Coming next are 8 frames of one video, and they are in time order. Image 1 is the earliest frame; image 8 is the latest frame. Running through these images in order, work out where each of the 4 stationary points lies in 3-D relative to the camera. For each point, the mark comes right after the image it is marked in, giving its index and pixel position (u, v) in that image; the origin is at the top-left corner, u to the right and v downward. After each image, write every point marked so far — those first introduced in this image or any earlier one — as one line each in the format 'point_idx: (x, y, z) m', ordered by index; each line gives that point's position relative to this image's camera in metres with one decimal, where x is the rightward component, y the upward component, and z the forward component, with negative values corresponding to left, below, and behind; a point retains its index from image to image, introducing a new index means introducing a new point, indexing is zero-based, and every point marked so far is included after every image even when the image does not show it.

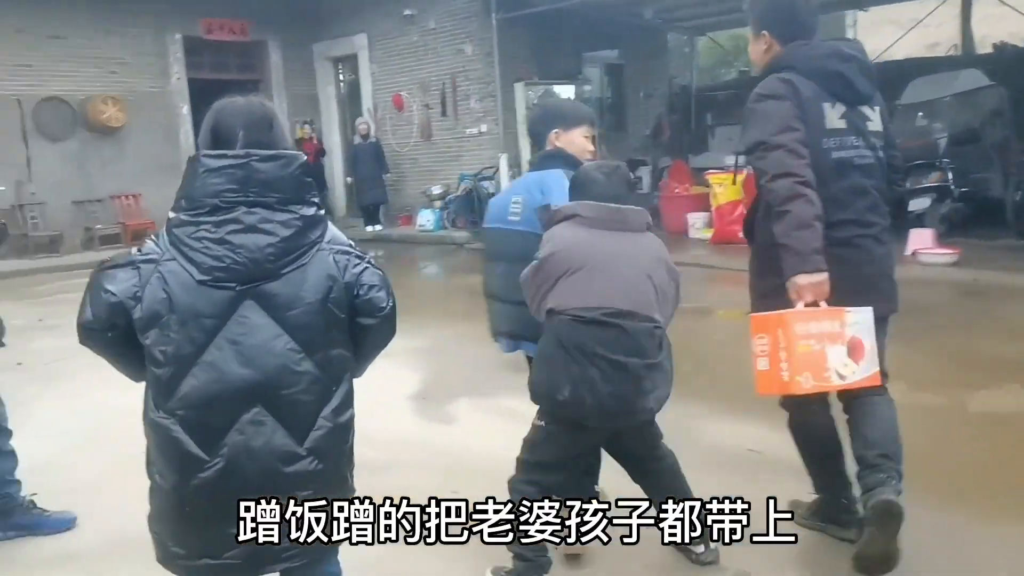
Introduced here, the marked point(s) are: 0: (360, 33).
0: (-2.2, +3.7, +12.5) m
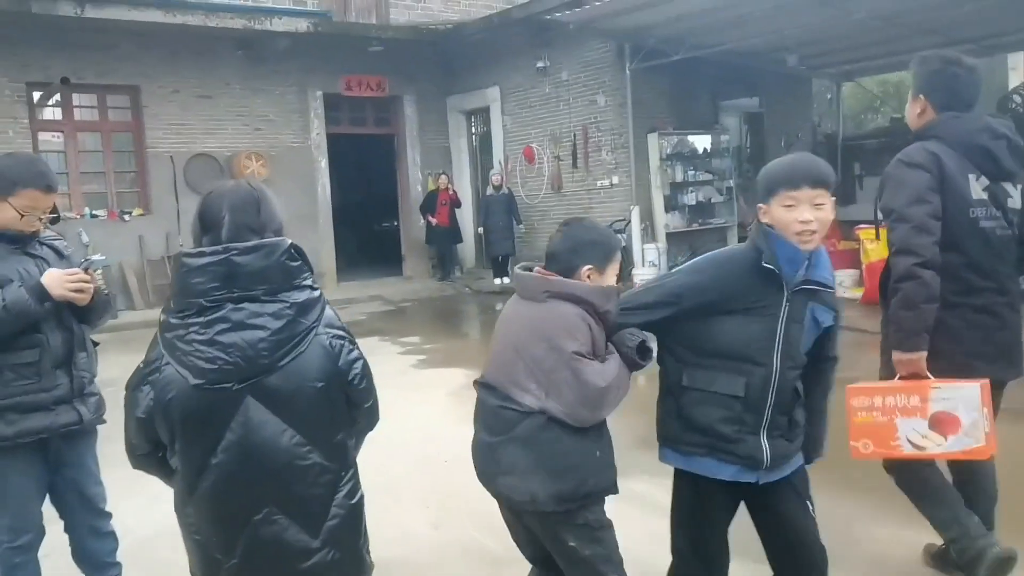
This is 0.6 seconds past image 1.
0: (-0.3, +2.9, +12.6) m
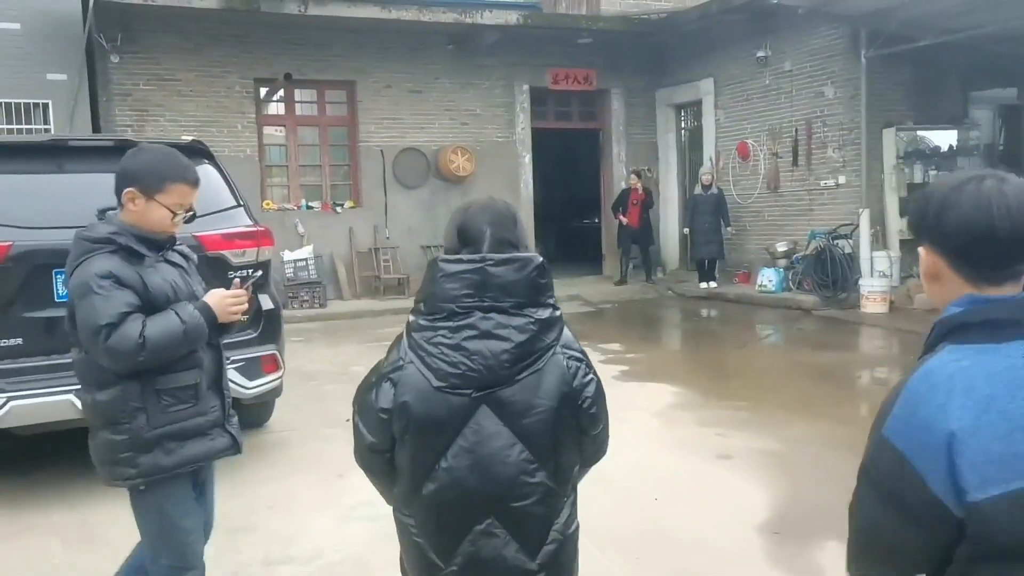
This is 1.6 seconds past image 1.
0: (+2.6, +2.9, +11.8) m
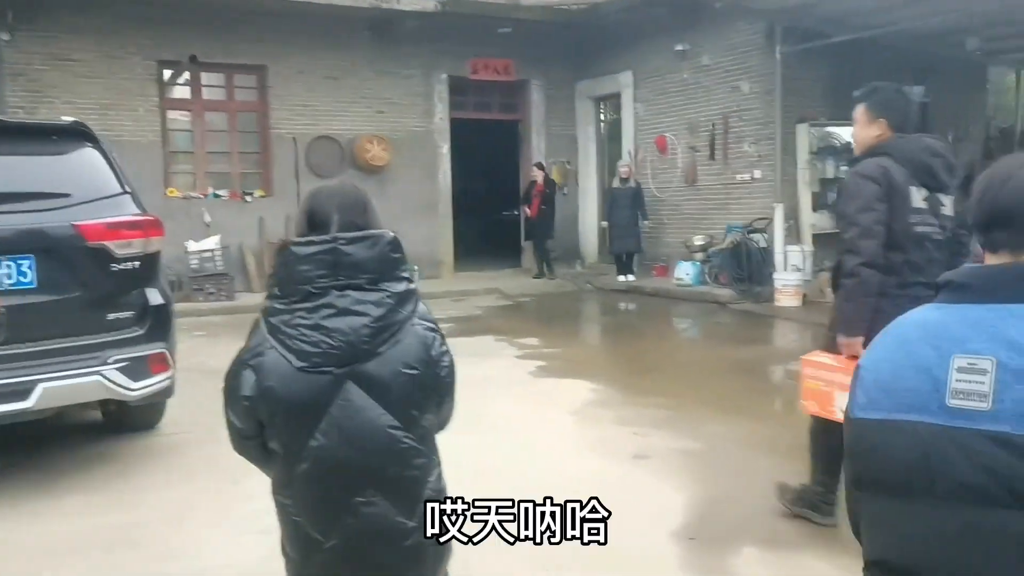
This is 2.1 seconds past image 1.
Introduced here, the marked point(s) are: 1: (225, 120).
0: (+1.5, +2.9, +11.8) m
1: (-3.5, +2.1, +10.8) m
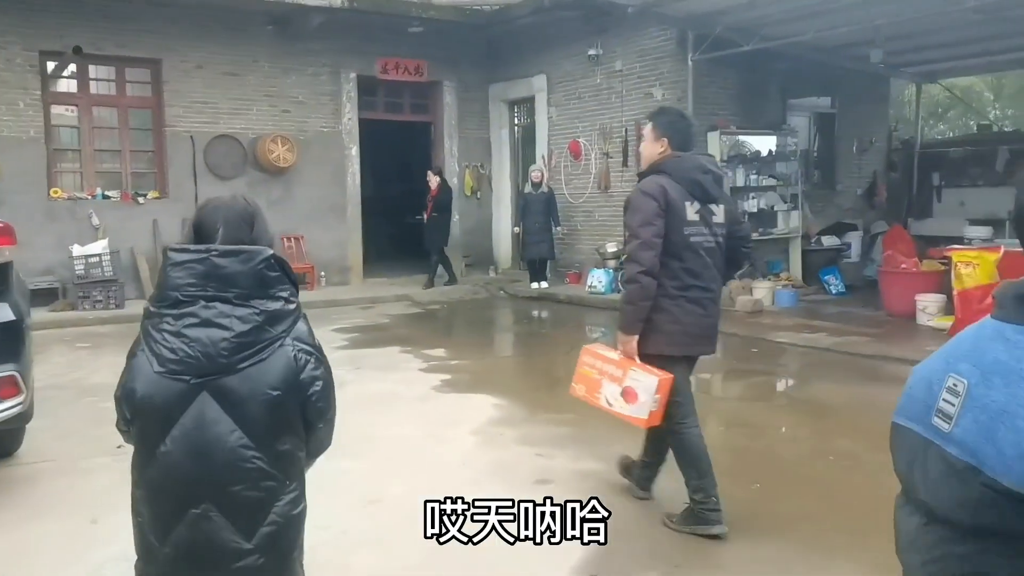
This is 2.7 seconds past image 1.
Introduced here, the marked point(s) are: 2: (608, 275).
0: (+0.4, +2.9, +11.6) m
1: (-4.6, +2.0, +10.2) m
2: (+1.1, +0.2, +10.1) m
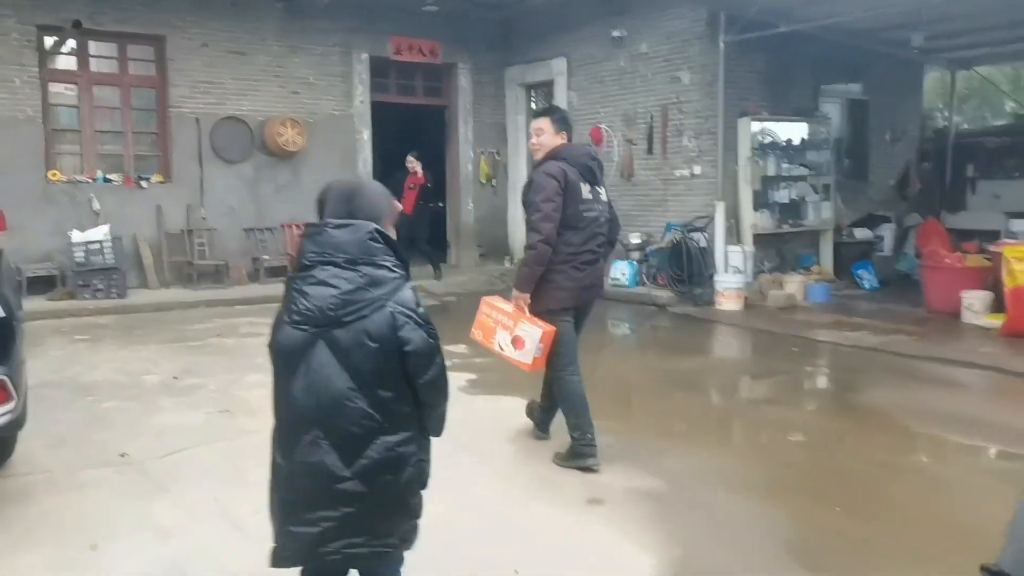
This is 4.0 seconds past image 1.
0: (+0.6, +3.0, +11.2) m
1: (-4.4, +2.1, +9.7) m
2: (+1.3, +0.2, +9.6) m
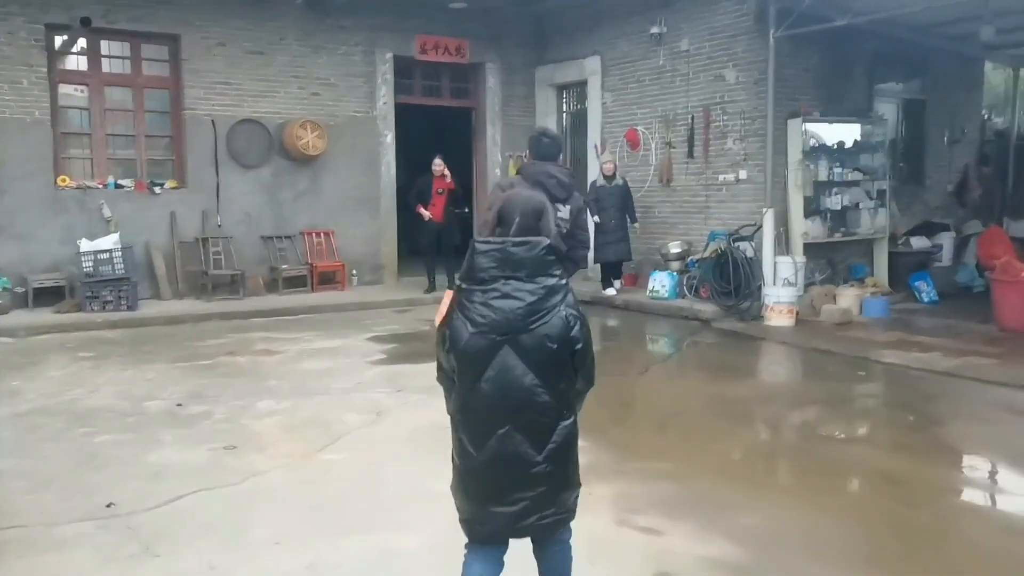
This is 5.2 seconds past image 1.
0: (+1.0, +2.8, +10.6) m
1: (-4.0, +2.0, +9.3) m
2: (+1.6, +0.1, +9.0) m
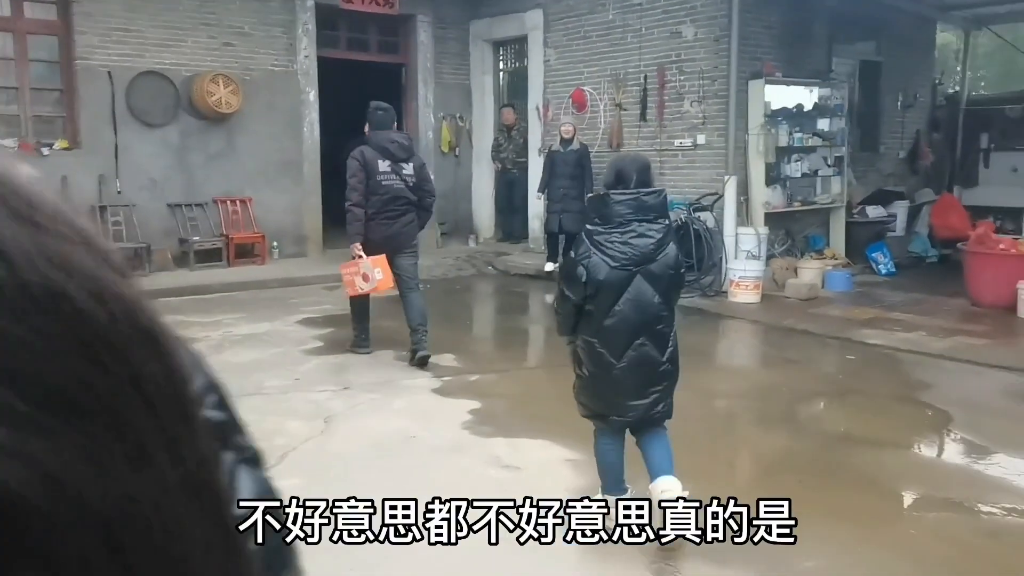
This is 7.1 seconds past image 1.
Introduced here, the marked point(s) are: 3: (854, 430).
0: (+0.3, +3.1, +9.8) m
1: (-4.6, +2.2, +8.0) m
2: (+1.1, +0.4, +8.4) m
3: (+1.8, -0.7, +4.5) m
